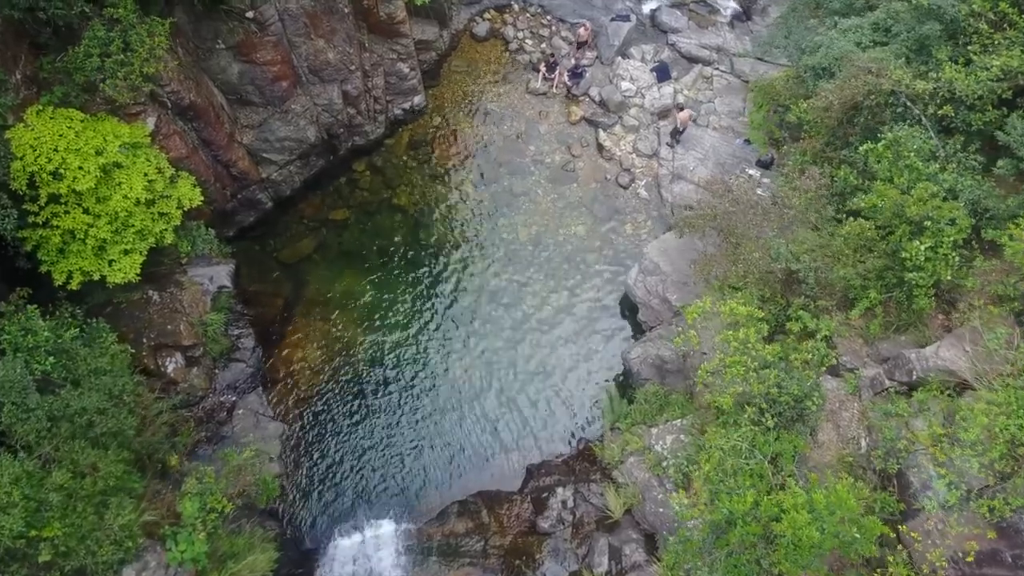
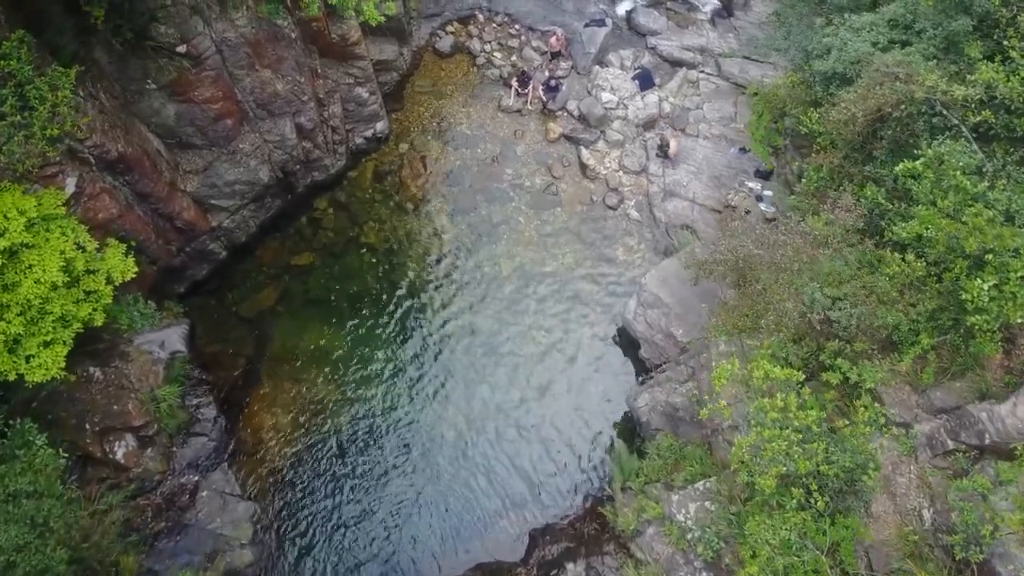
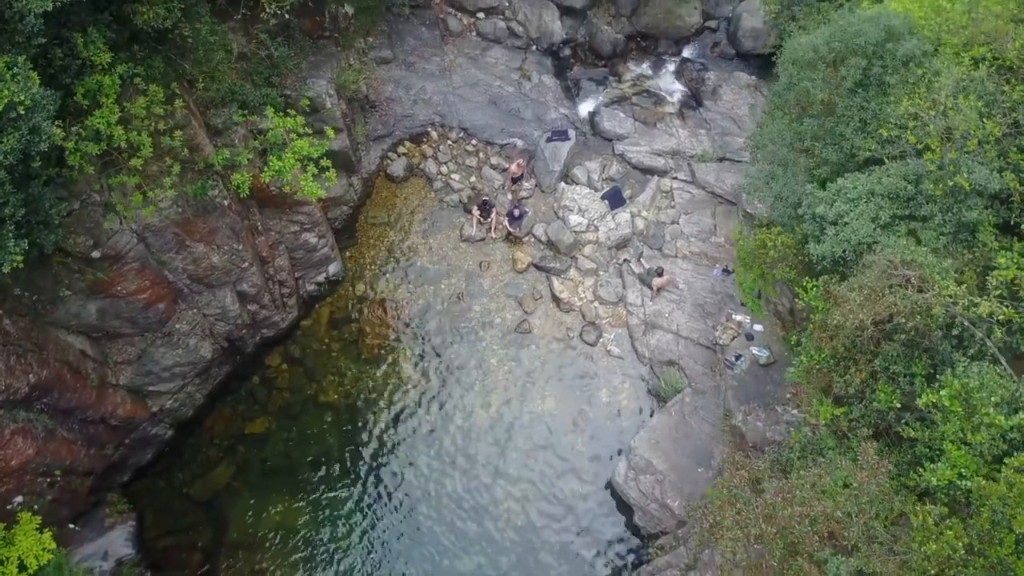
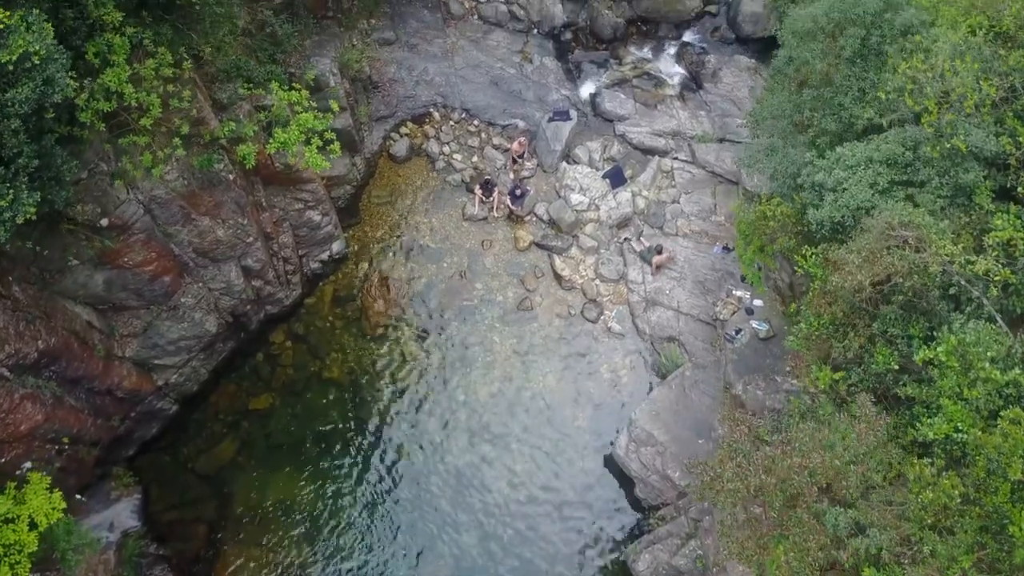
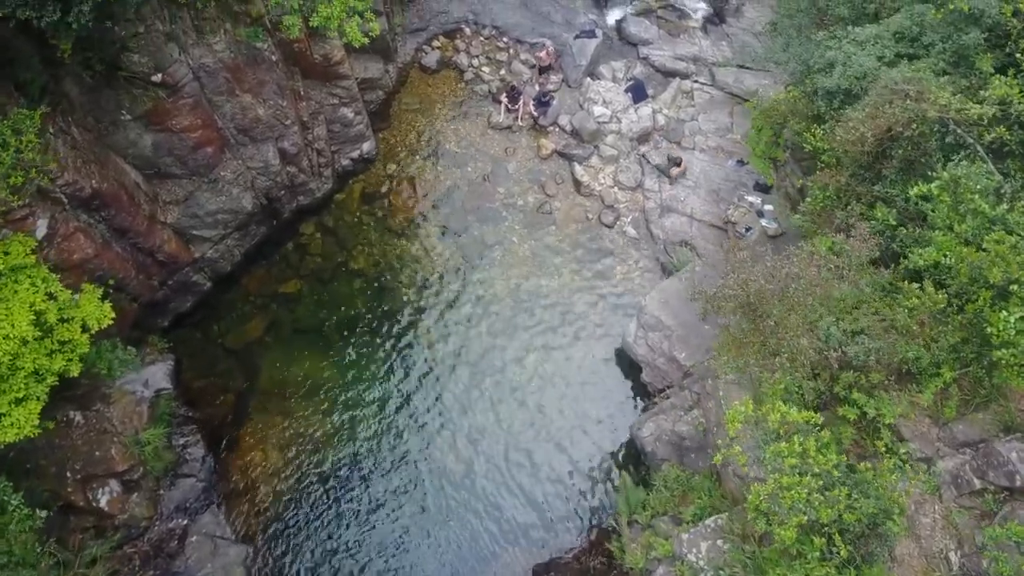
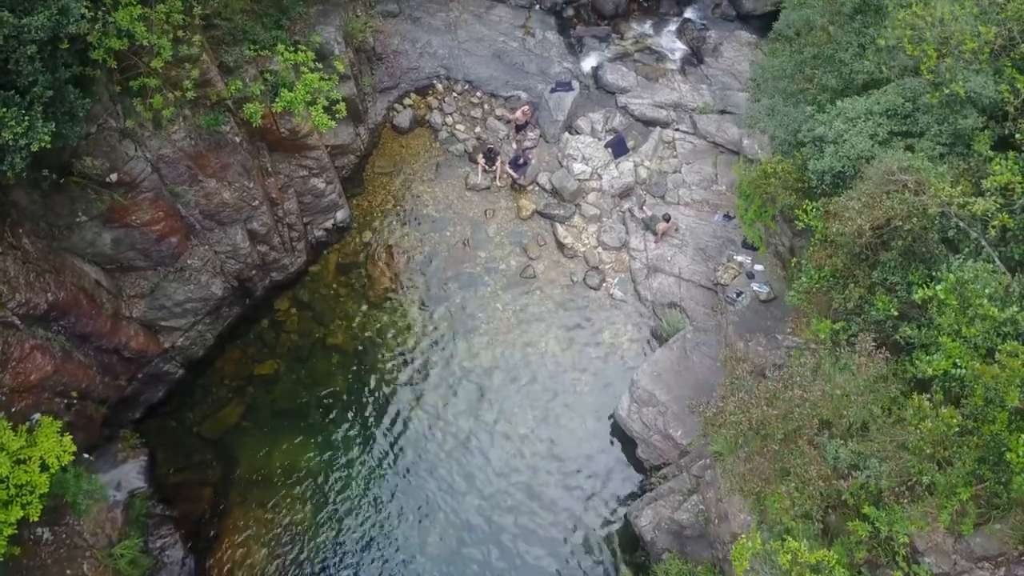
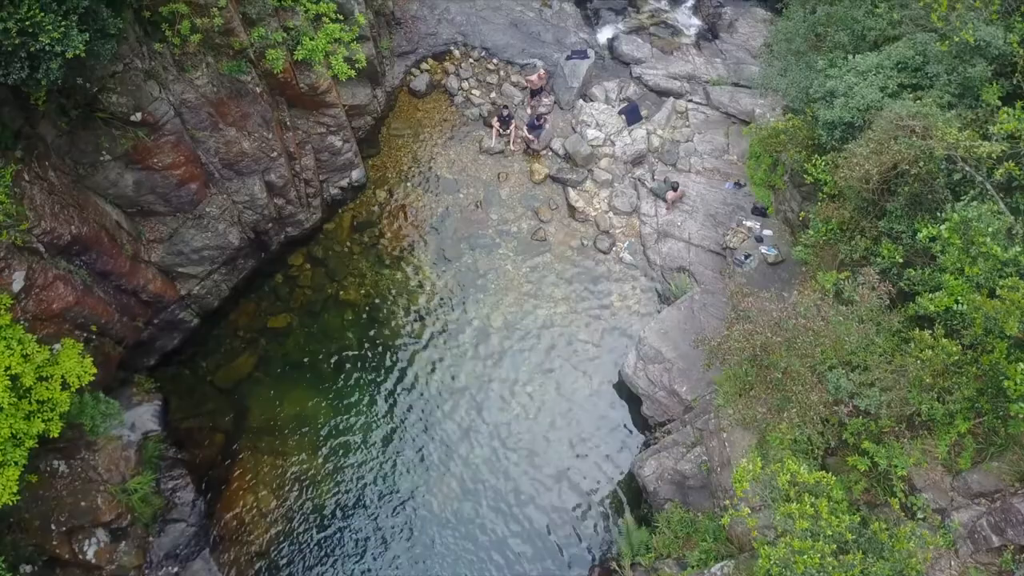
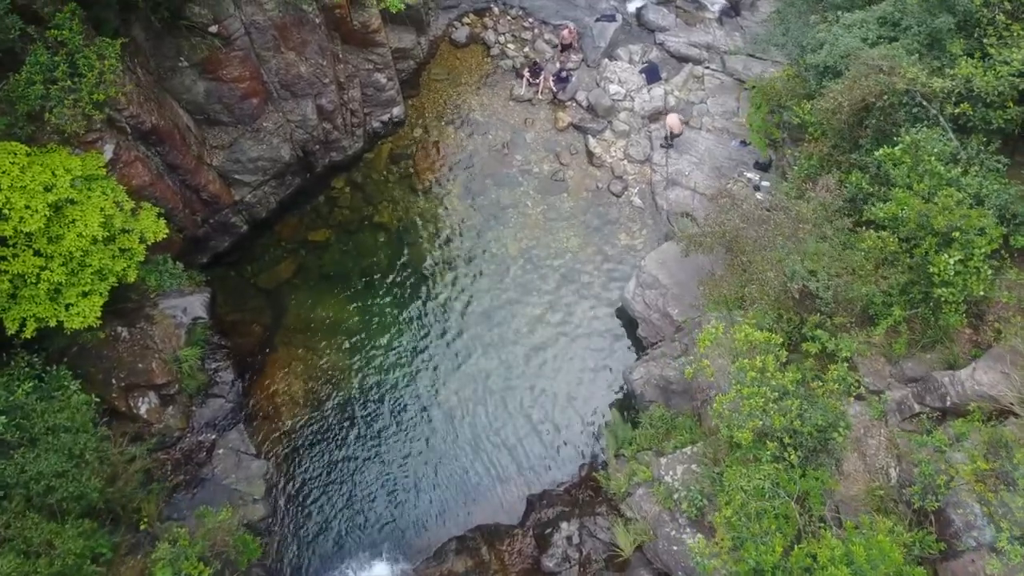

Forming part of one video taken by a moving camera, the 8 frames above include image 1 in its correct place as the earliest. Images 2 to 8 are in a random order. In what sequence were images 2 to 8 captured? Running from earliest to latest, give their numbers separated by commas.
8, 2, 5, 7, 6, 4, 3
